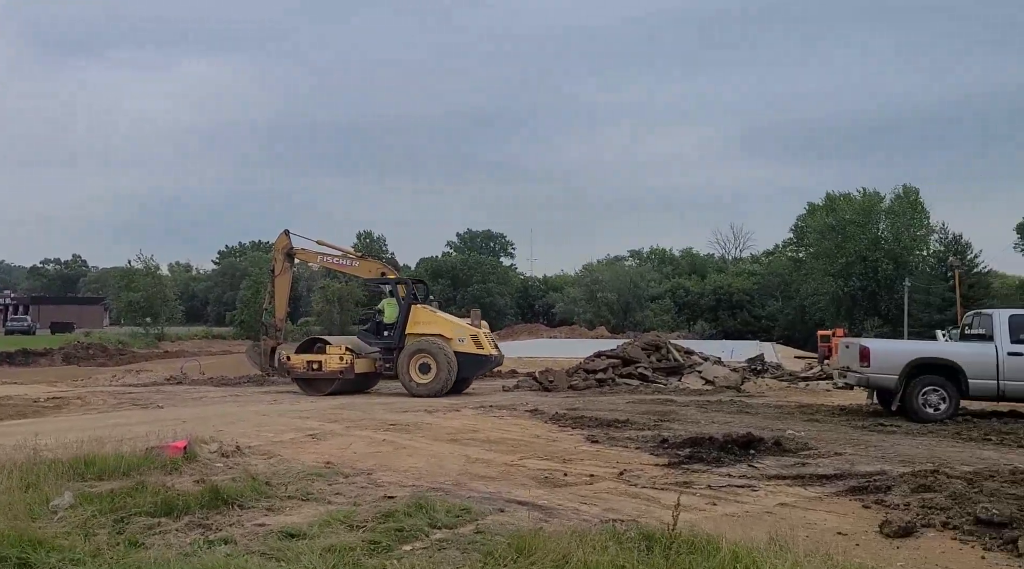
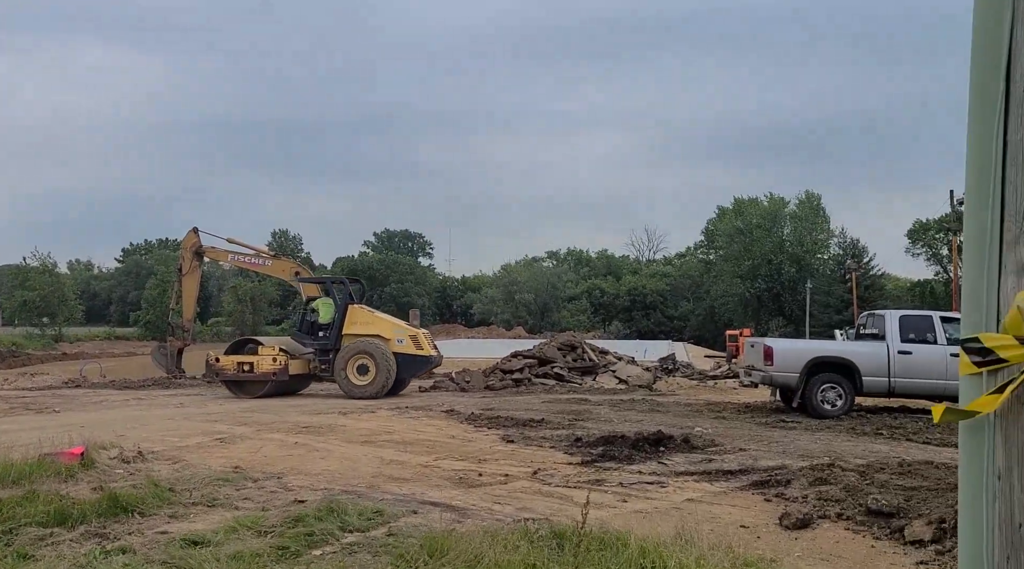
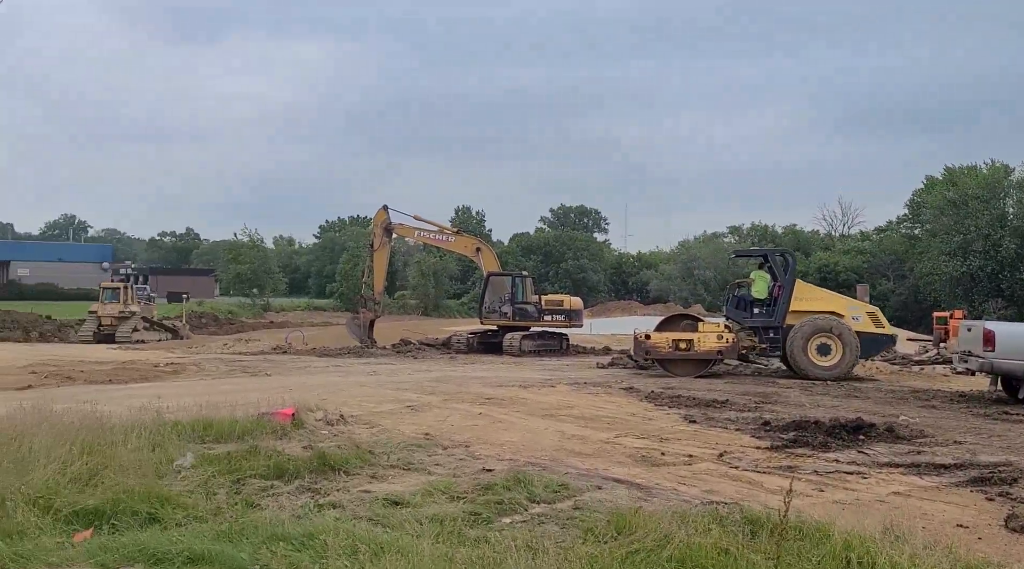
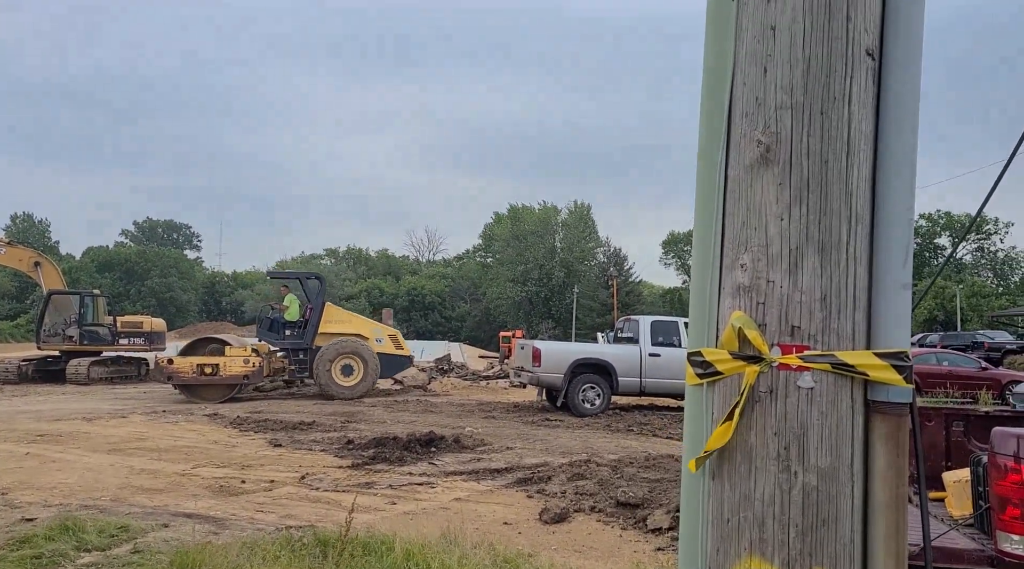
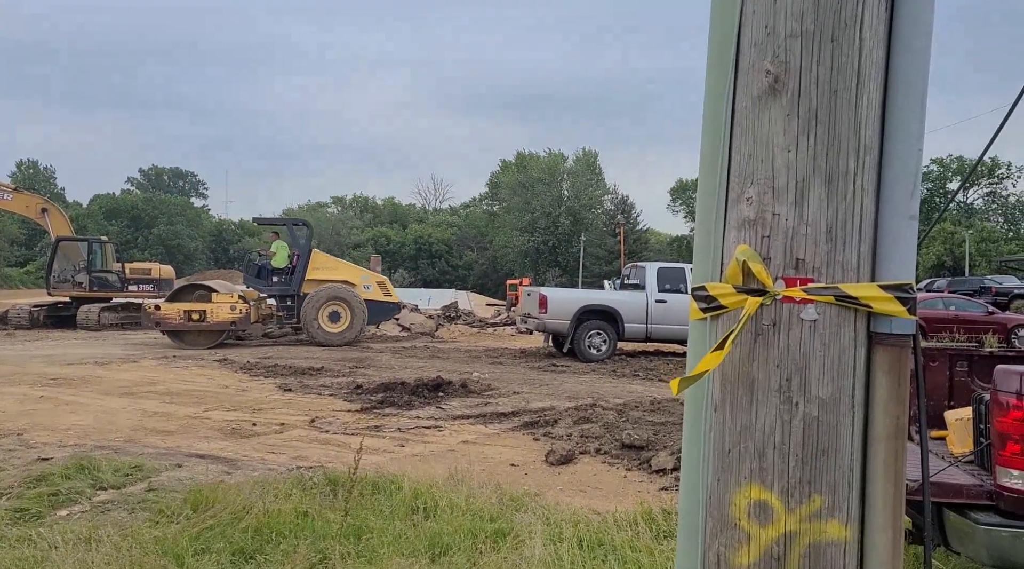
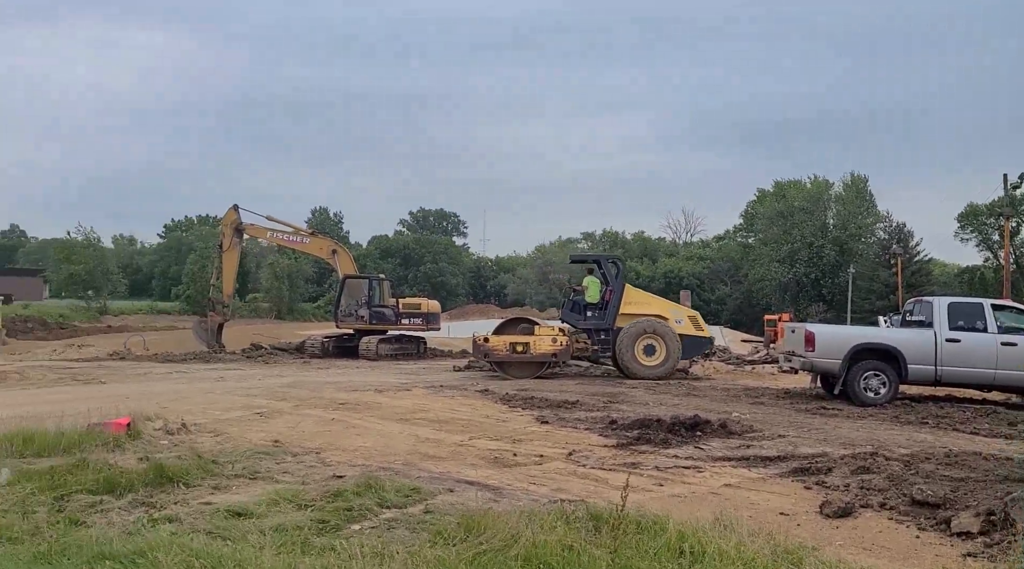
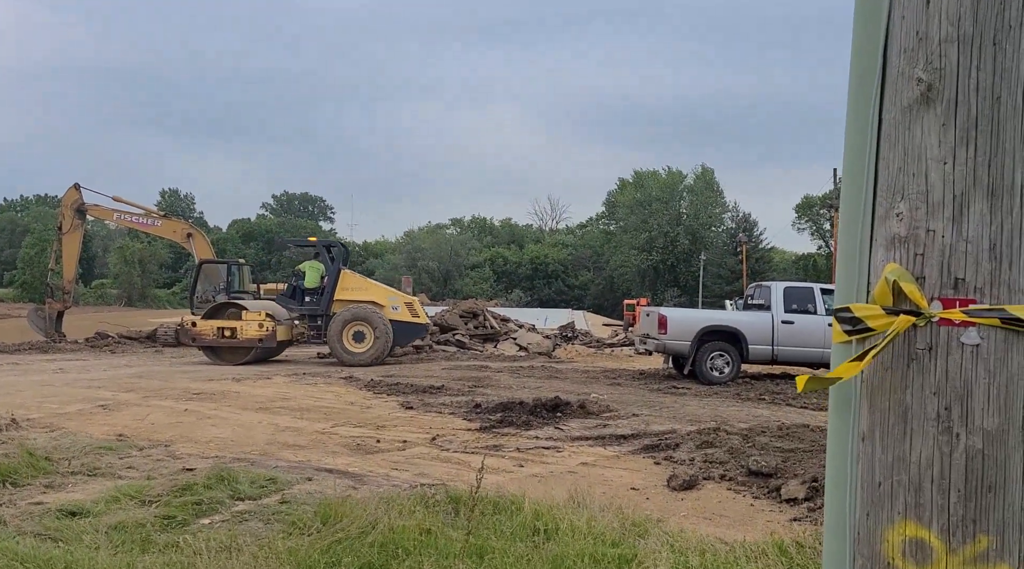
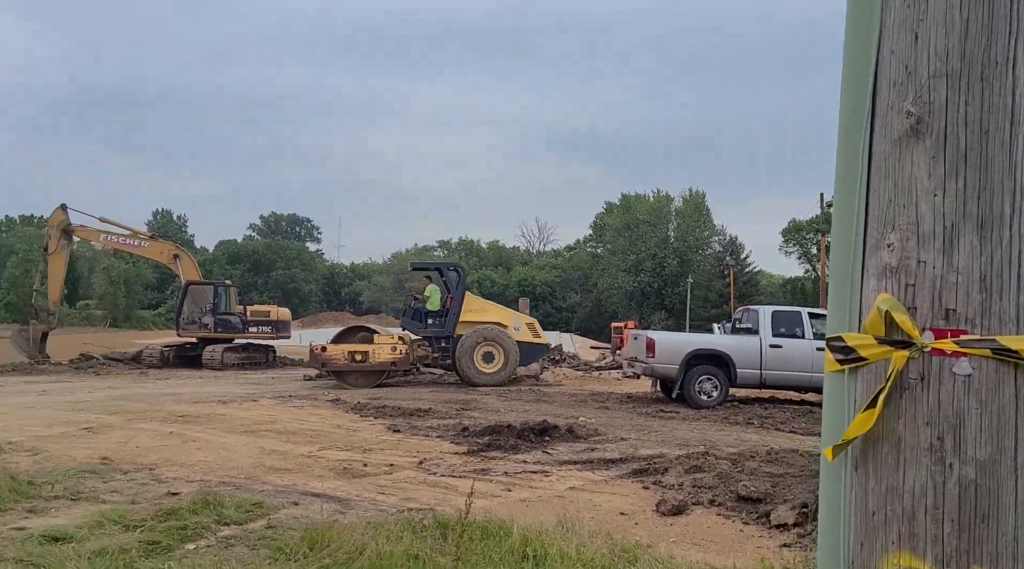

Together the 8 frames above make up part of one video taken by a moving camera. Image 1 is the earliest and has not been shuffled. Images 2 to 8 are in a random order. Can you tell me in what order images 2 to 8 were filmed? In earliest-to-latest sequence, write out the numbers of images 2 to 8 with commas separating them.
2, 7, 5, 4, 8, 6, 3
